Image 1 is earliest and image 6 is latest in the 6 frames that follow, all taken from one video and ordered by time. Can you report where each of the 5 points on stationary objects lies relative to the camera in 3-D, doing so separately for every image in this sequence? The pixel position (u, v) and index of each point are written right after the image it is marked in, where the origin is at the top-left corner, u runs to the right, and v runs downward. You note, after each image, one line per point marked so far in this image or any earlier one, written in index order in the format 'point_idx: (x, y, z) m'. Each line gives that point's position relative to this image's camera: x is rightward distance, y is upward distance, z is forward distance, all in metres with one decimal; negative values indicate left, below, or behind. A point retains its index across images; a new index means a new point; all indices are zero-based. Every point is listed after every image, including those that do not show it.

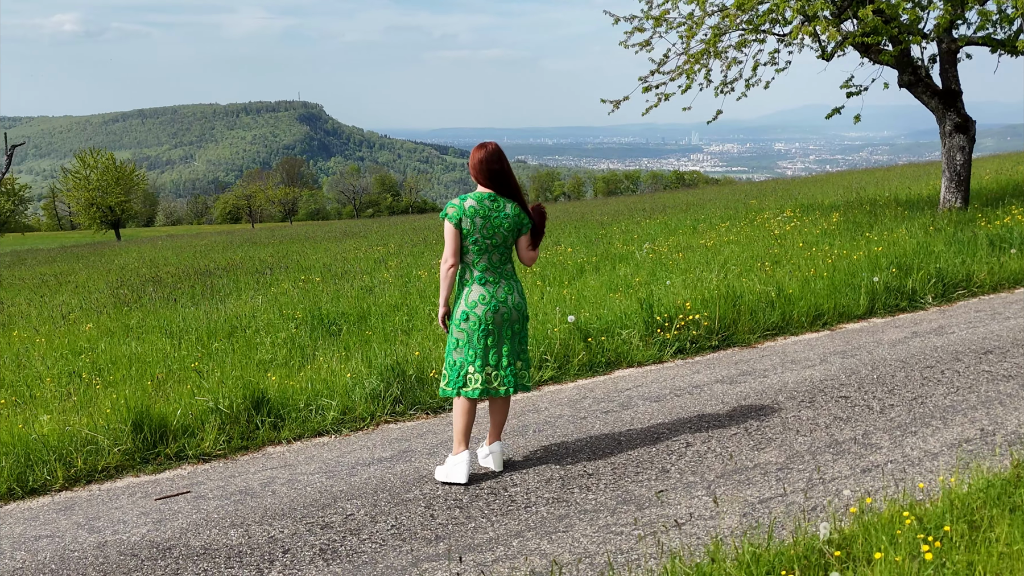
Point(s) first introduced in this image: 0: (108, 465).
0: (-2.1, -0.9, +4.8) m
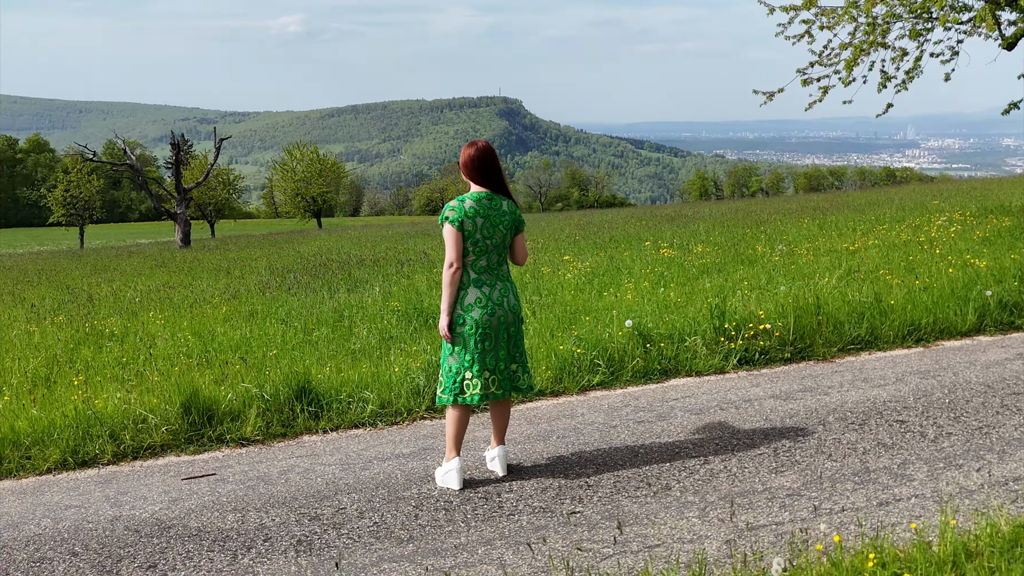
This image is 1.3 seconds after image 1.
0: (-1.9, -0.8, +5.2) m
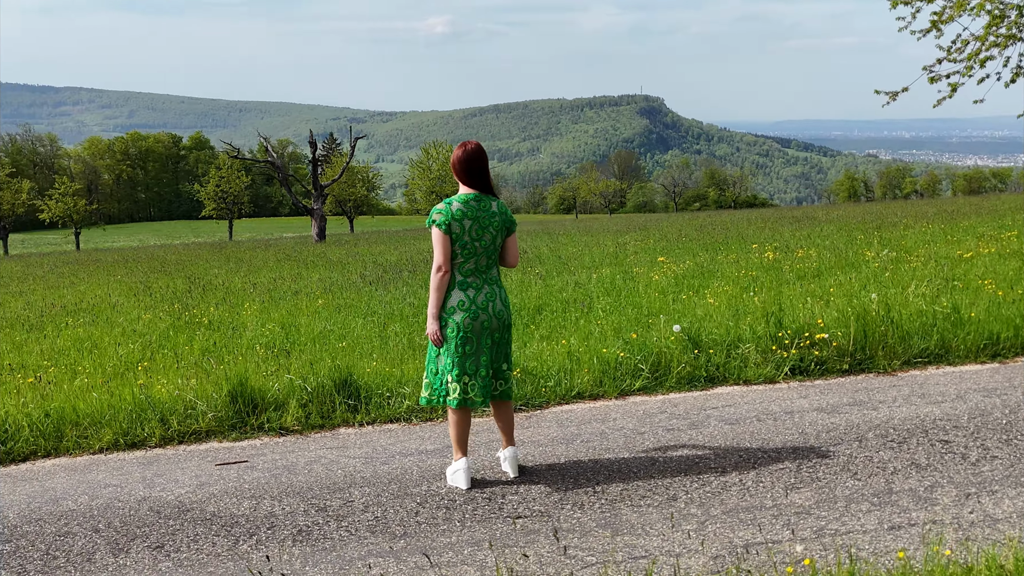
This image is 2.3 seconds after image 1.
0: (-1.8, -0.8, +5.4) m
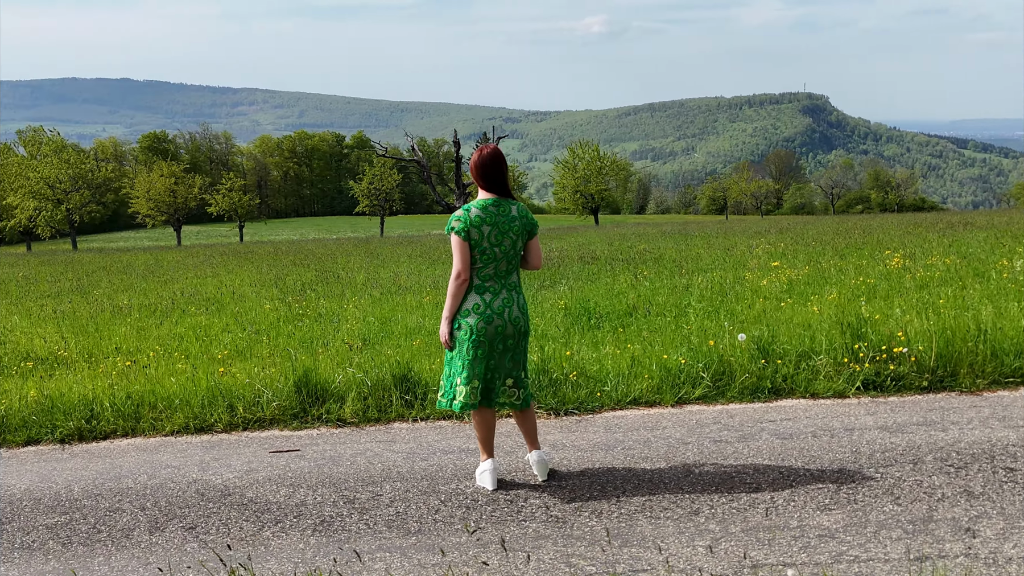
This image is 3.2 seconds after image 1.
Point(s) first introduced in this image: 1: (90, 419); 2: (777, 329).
0: (-1.5, -0.8, +5.6) m
1: (-2.6, -0.8, +5.7) m
2: (+1.9, -0.3, +6.7) m
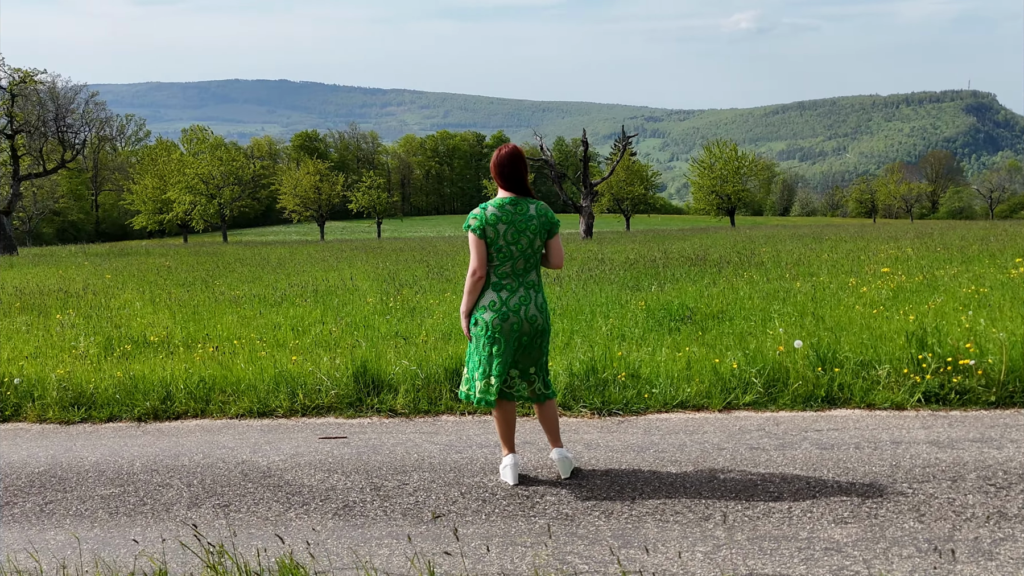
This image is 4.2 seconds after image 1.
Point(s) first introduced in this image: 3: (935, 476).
0: (-1.2, -0.7, +5.8) m
1: (-2.2, -0.7, +6.1) m
2: (+2.3, -0.3, +6.5) m
3: (+1.8, -0.8, +4.1) m
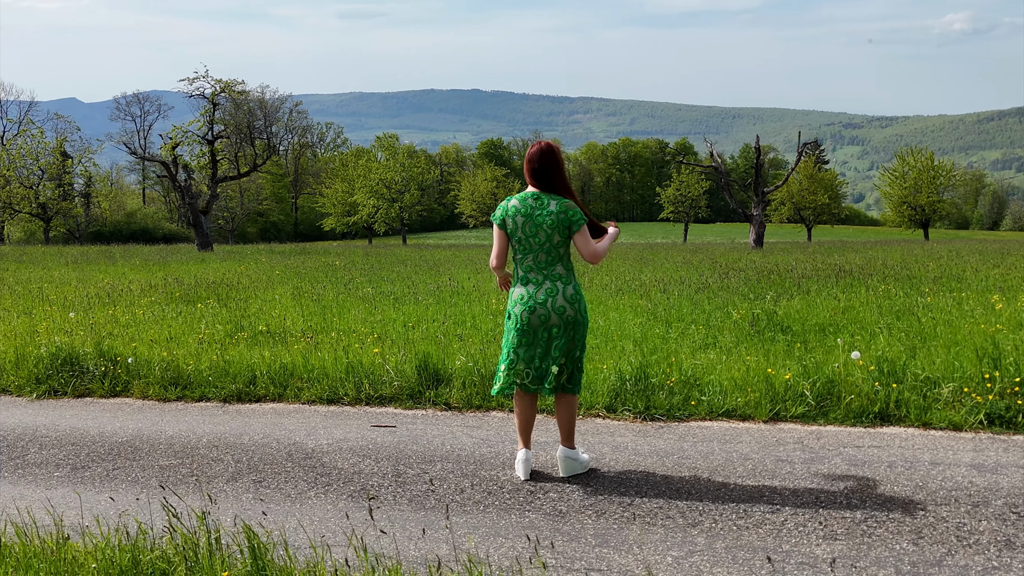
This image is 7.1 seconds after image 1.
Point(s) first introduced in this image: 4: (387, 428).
0: (-0.8, -0.7, +6.1) m
1: (-1.8, -0.7, +6.6) m
2: (+2.7, -0.4, +6.1) m
3: (+1.8, -0.9, +3.9) m
4: (-0.7, -0.8, +5.5) m
